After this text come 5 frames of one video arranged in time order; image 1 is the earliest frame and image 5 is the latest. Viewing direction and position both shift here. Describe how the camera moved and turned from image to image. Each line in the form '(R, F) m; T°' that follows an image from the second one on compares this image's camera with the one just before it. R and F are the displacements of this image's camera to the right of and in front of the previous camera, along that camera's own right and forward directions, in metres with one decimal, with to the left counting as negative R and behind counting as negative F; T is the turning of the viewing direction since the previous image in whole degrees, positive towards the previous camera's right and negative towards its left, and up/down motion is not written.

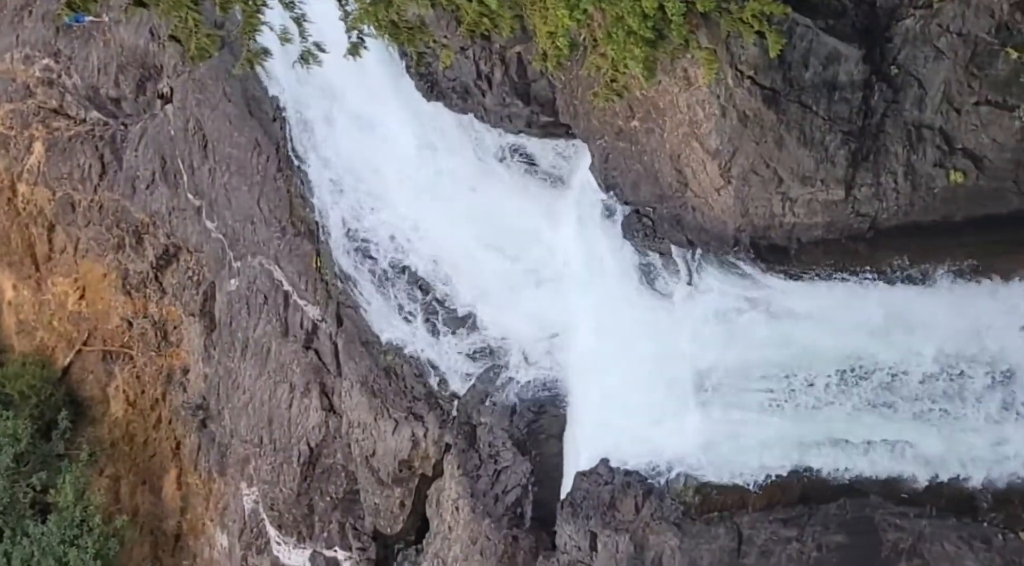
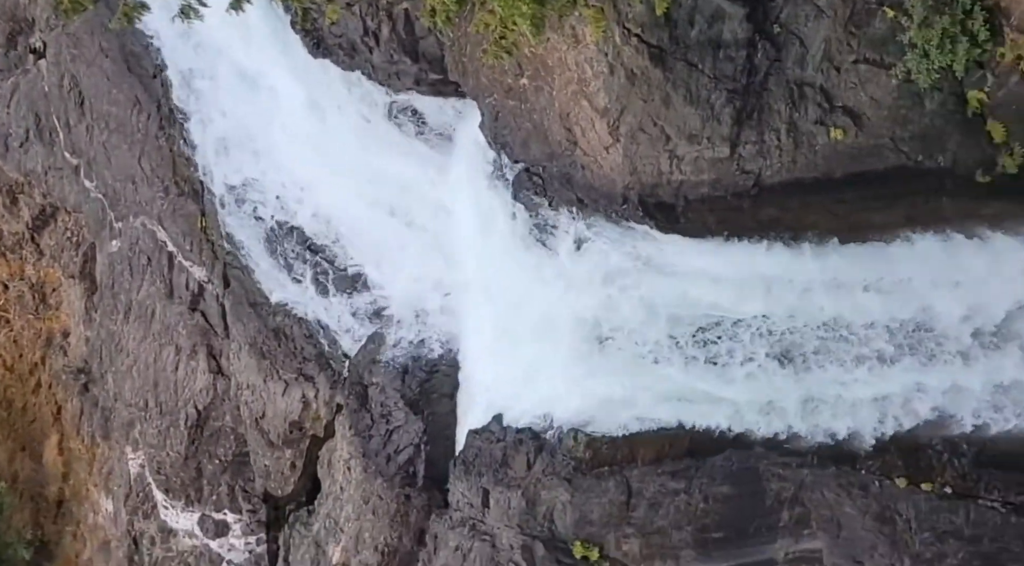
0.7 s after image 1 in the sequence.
(+0.5, 0.0) m; +3°
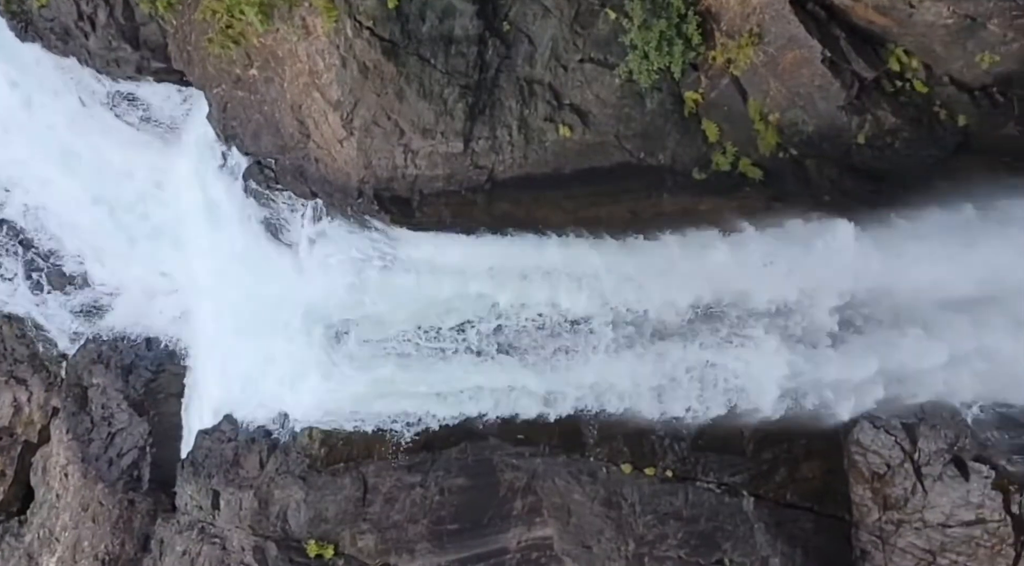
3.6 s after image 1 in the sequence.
(+1.3, -0.1) m; +8°
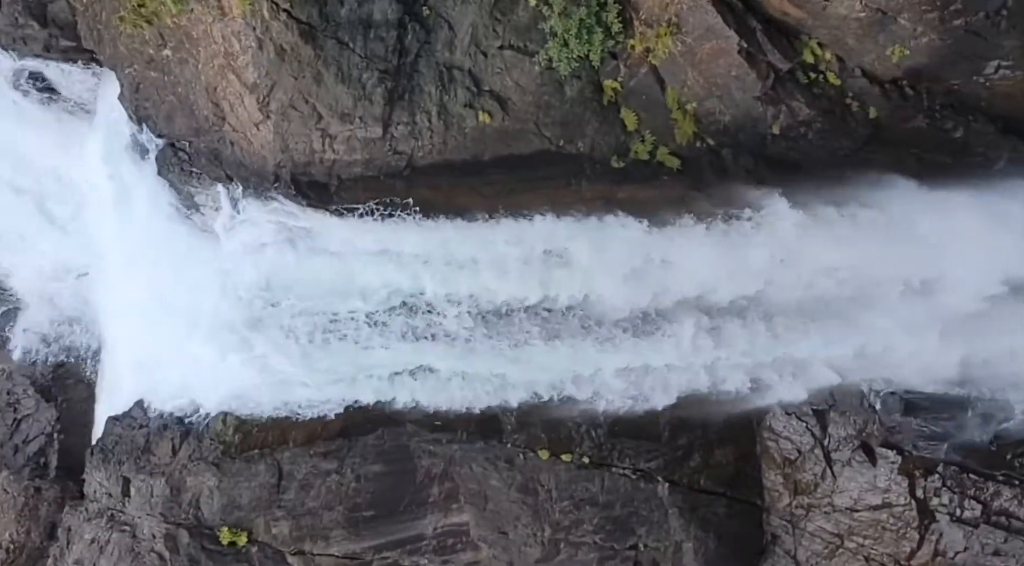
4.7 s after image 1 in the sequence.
(+0.4, 0.0) m; +2°
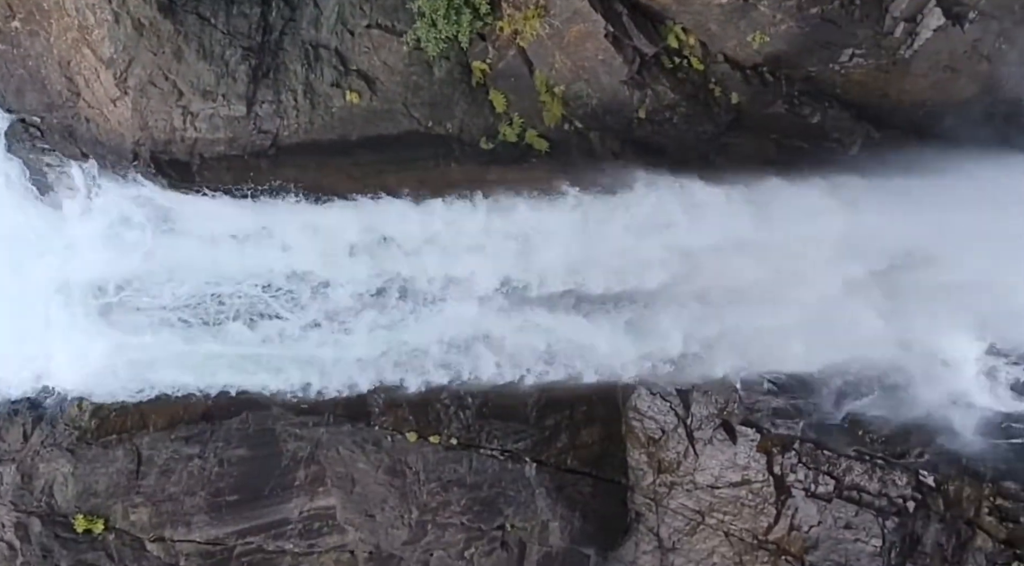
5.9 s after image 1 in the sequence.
(+0.6, 0.0) m; +4°
